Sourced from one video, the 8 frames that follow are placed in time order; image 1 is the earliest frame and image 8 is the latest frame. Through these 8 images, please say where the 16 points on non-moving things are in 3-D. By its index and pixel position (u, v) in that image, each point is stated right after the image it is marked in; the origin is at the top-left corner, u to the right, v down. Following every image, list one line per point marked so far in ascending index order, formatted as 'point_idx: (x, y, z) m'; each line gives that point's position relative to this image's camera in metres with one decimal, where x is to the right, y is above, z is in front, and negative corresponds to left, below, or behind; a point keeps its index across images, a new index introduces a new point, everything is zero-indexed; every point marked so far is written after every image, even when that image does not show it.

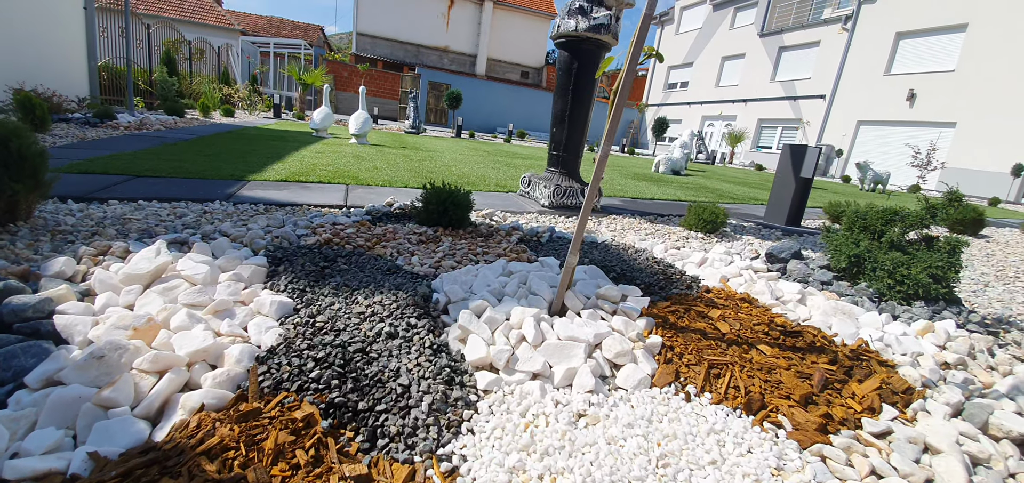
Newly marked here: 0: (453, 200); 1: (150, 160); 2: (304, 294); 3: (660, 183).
0: (-0.3, +0.2, +2.0) m
1: (-2.8, +0.6, +3.2) m
2: (-0.6, -0.2, +1.3) m
3: (+2.0, +0.8, +5.7) m
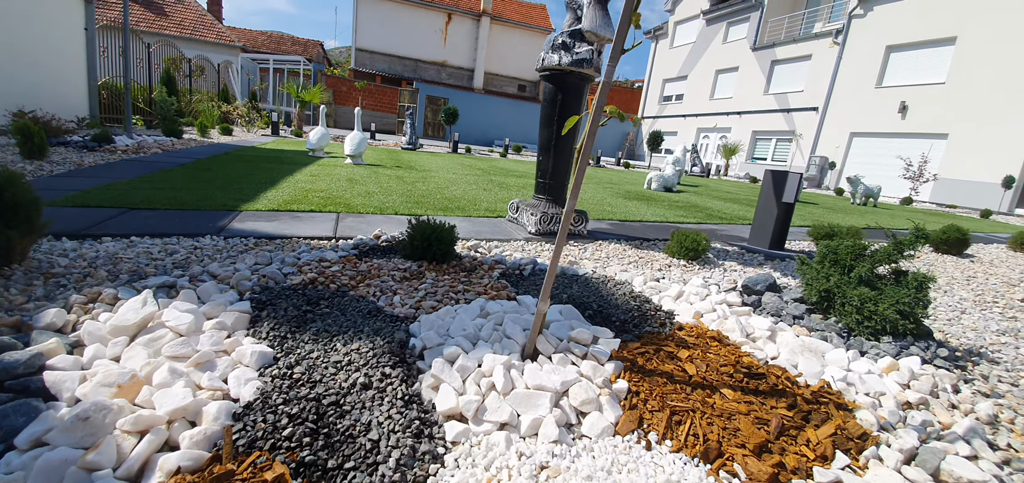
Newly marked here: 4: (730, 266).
0: (-0.4, 0.0, +2.1) m
1: (-2.9, +0.4, +3.3) m
2: (-0.7, -0.3, +1.3) m
3: (+1.9, +0.5, +5.8) m
4: (+1.4, -0.2, +2.7) m
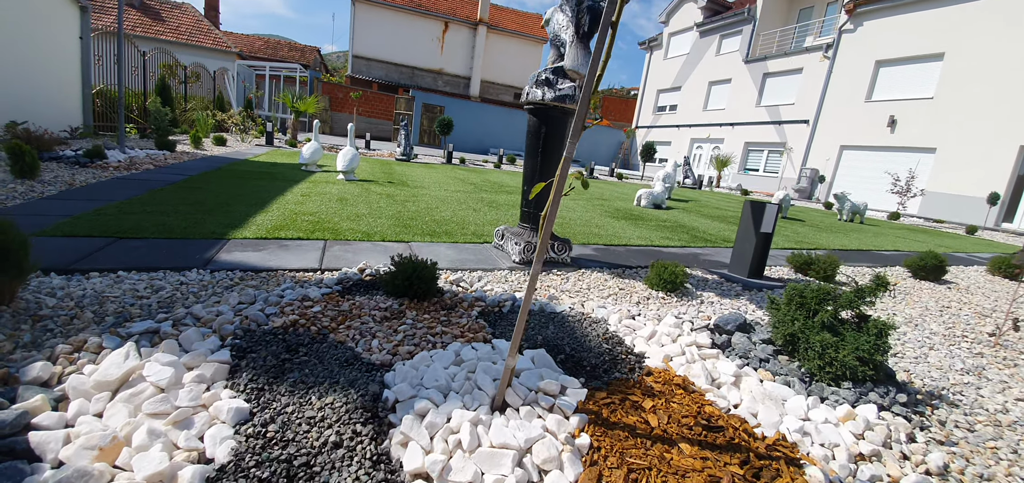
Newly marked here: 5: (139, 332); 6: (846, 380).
0: (-0.5, -0.2, +2.2) m
1: (-3.0, +0.2, +3.3) m
2: (-0.8, -0.5, +1.4) m
3: (+1.8, +0.3, +5.9) m
4: (+1.3, -0.4, +2.8) m
5: (-1.5, -0.3, +1.6) m
6: (+1.4, -0.6, +1.8) m
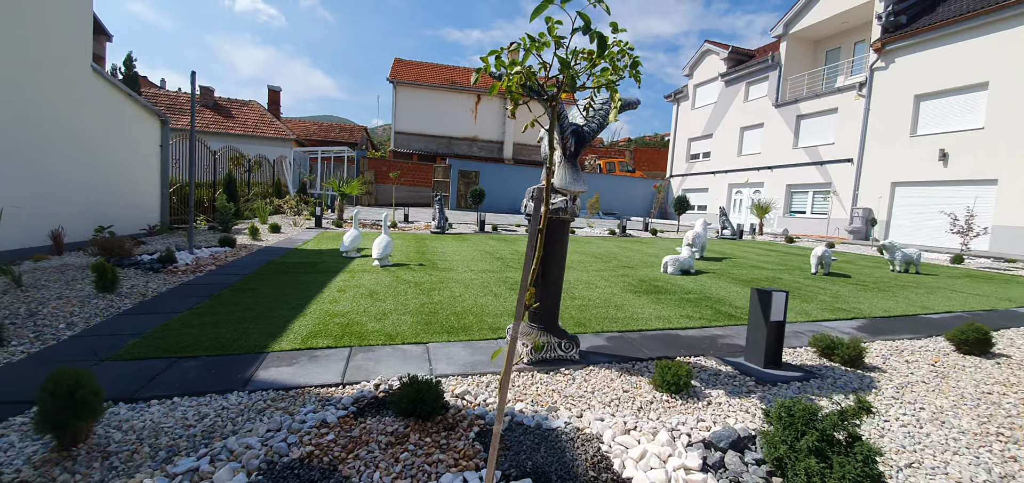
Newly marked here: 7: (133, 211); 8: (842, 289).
0: (-0.5, -0.9, +2.4) m
1: (-2.9, -0.8, +3.8) m
2: (-0.9, -1.1, +1.6) m
3: (+2.1, -0.8, +5.9) m
4: (+1.4, -1.1, +2.8) m
5: (-1.5, -1.1, +1.9) m
6: (+1.4, -1.1, +1.8) m
7: (-8.3, +0.6, +9.1) m
8: (+5.6, -0.8, +7.0) m
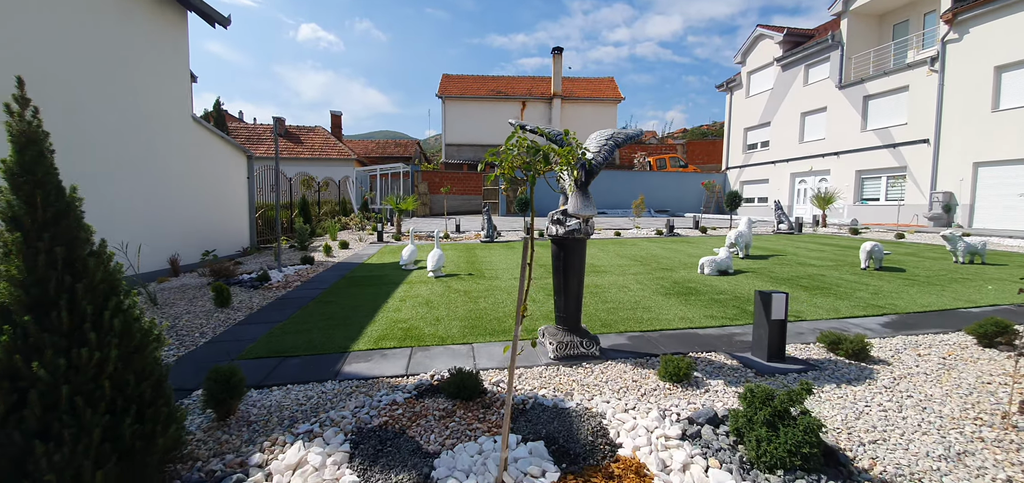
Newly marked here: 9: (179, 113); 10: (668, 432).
0: (-0.4, -1.0, +3.1) m
1: (-2.6, -1.1, +4.8) m
2: (-0.8, -1.3, +2.4) m
3: (+2.7, -0.8, +6.3) m
4: (+1.6, -1.2, +3.3) m
5: (-1.4, -1.3, +2.8) m
6: (+1.4, -1.2, +2.3) m
7: (-7.3, +0.1, +10.8) m
8: (+6.3, -0.7, +7.0) m
9: (-7.1, +2.7, +8.7) m
10: (+1.0, -1.2, +2.6) m
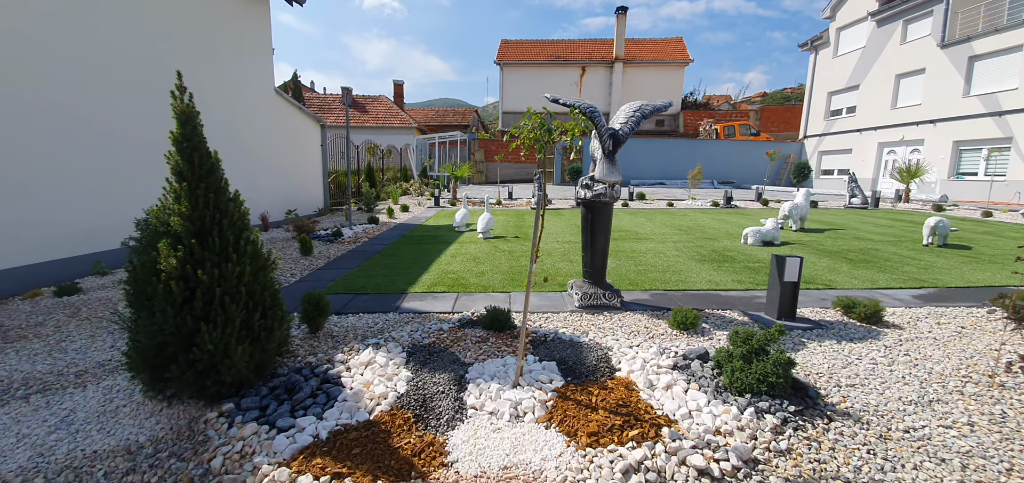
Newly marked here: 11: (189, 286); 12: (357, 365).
0: (-0.1, -0.7, +3.8) m
1: (-2.1, -0.5, +5.8) m
2: (-0.7, -1.0, +3.1) m
3: (+3.3, -0.4, +6.5) m
4: (+1.8, -0.8, +3.7) m
5: (-1.2, -0.9, +3.6) m
6: (+1.5, -1.0, +2.7) m
7: (-6.0, +1.3, +12.2) m
8: (+7.0, -0.3, +6.7) m
9: (-5.9, +3.7, +9.9) m
10: (+1.1, -0.9, +3.1) m
11: (-2.0, -0.3, +2.6) m
12: (-1.2, -1.0, +3.2) m
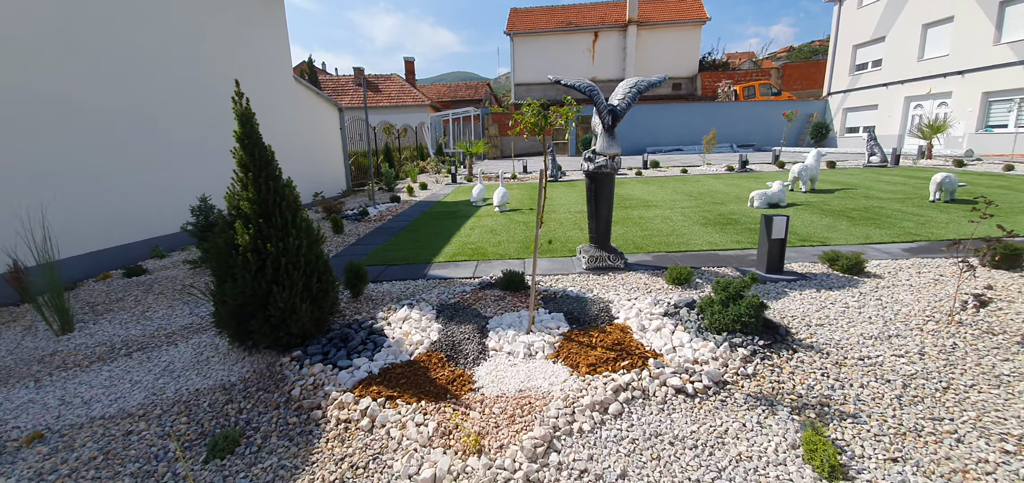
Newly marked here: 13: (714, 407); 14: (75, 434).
0: (0.0, -0.4, +4.3) m
1: (-1.9, -0.1, +6.4) m
2: (-0.6, -0.7, +3.7) m
3: (+3.5, +0.2, +6.8) m
4: (+1.9, -0.5, +4.2) m
5: (-1.1, -0.6, +4.2) m
6: (+1.6, -0.7, +3.2) m
7: (-5.6, +1.9, +12.8) m
8: (+7.2, +0.4, +6.9) m
9: (-5.7, +4.2, +10.4) m
10: (+1.2, -0.6, +3.6) m
11: (-2.0, -0.1, +3.2) m
12: (-1.1, -0.7, +3.8) m
13: (+1.3, -1.0, +2.6) m
14: (-3.0, -1.3, +2.8) m
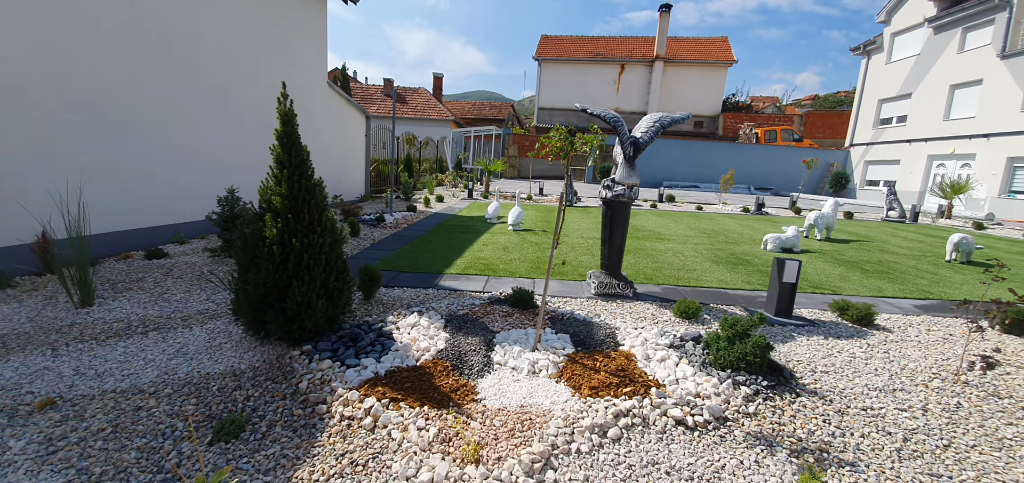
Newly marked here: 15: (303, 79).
0: (+0.1, -0.6, +4.4) m
1: (-1.7, -0.3, +6.5) m
2: (-0.5, -0.8, +3.8) m
3: (+3.7, -0.4, +6.8) m
4: (+2.0, -0.8, +4.2) m
5: (-1.0, -0.7, +4.3) m
6: (+1.7, -1.0, +3.2) m
7: (-5.0, +1.8, +13.1) m
8: (+7.4, -0.6, +6.8) m
9: (-5.0, +4.2, +10.8) m
10: (+1.3, -0.9, +3.7) m
11: (-1.8, -0.1, +3.4) m
12: (-1.0, -0.8, +3.9) m
13: (+1.3, -1.3, +2.6) m
14: (-3.0, -1.2, +3.0) m
15: (-5.0, +3.9, +10.1) m
